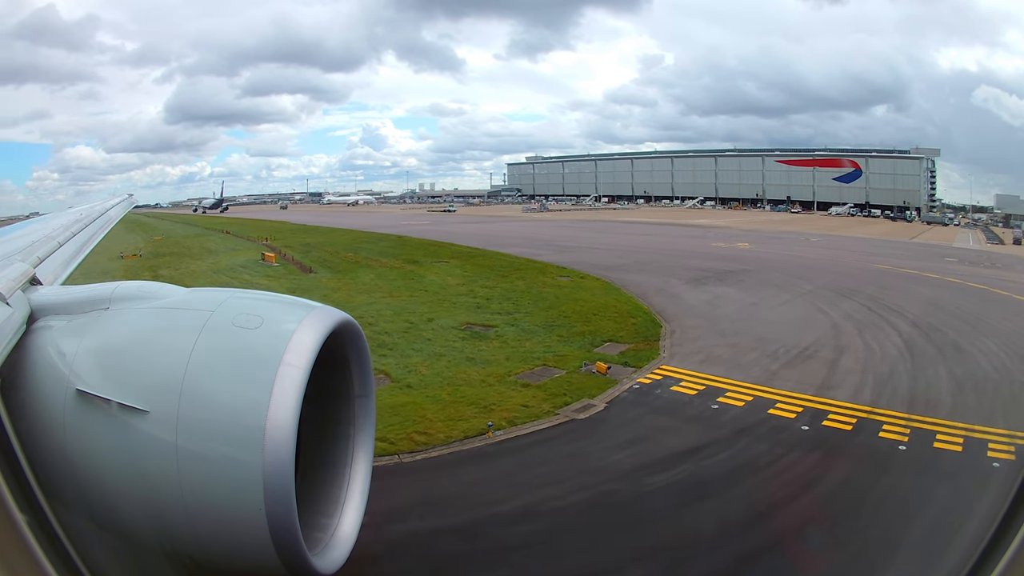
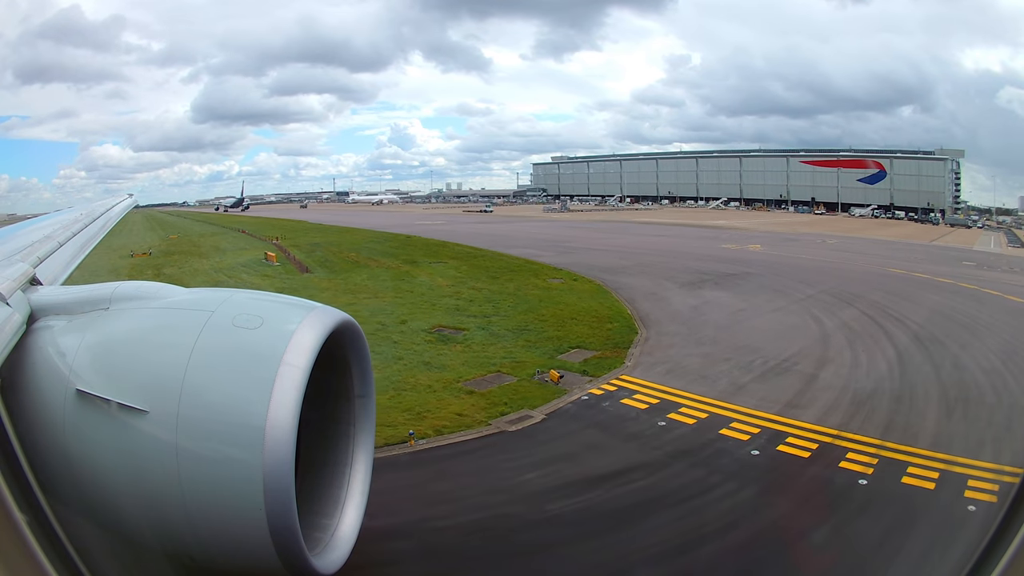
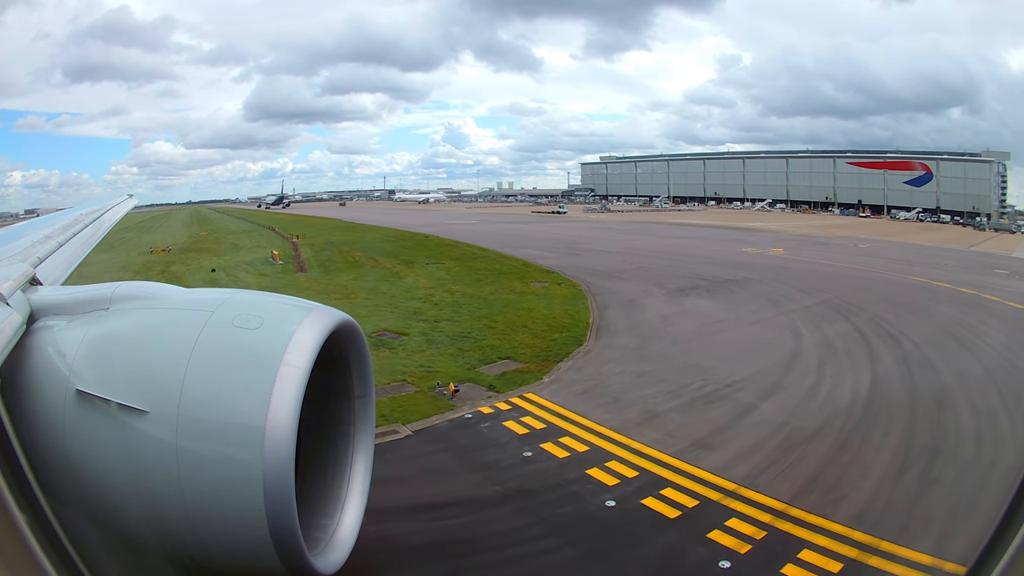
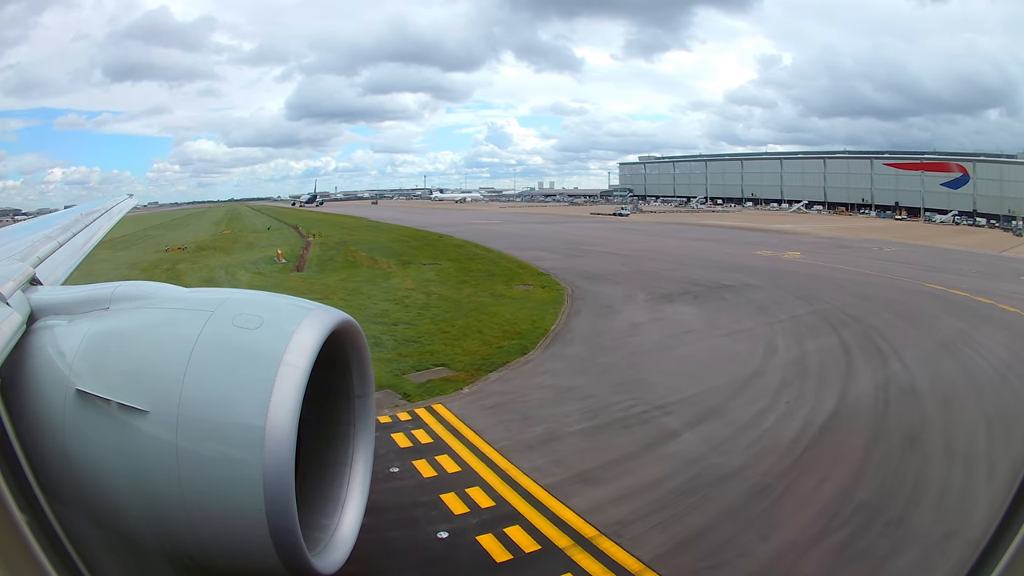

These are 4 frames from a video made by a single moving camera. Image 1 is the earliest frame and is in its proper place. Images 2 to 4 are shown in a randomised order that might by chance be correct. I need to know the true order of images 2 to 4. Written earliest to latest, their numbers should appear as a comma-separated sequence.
2, 3, 4
